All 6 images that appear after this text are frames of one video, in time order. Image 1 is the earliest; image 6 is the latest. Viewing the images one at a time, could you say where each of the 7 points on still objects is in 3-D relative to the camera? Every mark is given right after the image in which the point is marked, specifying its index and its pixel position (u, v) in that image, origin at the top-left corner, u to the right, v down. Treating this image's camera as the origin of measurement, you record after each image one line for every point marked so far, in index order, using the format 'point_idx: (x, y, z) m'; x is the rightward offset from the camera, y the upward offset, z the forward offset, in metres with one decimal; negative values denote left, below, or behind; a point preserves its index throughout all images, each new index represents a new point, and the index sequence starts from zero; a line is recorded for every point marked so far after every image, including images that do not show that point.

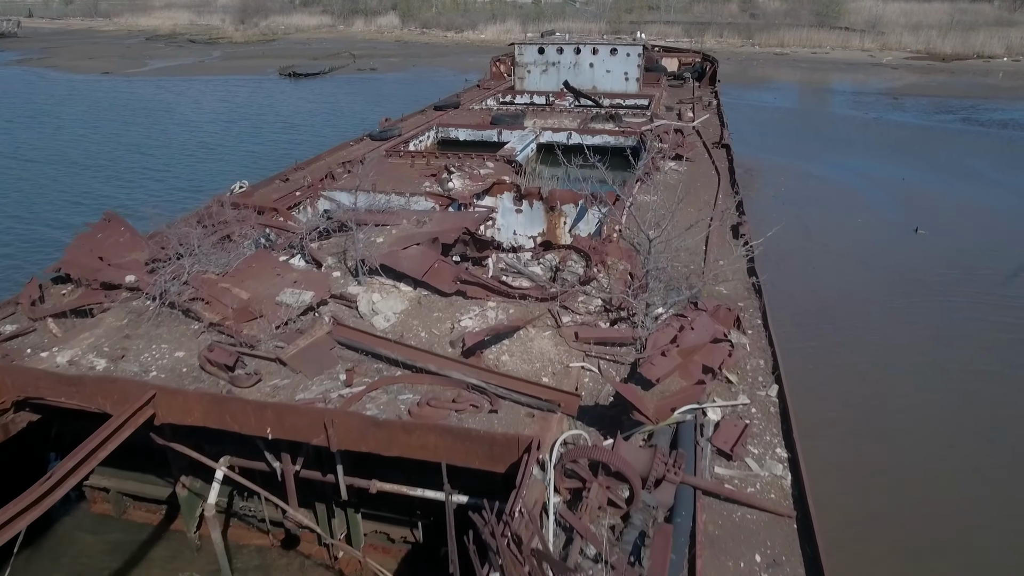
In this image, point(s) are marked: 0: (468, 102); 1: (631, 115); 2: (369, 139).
0: (-1.0, +3.9, +17.1) m
1: (+2.0, +2.9, +13.7) m
2: (-2.3, +2.4, +13.2) m
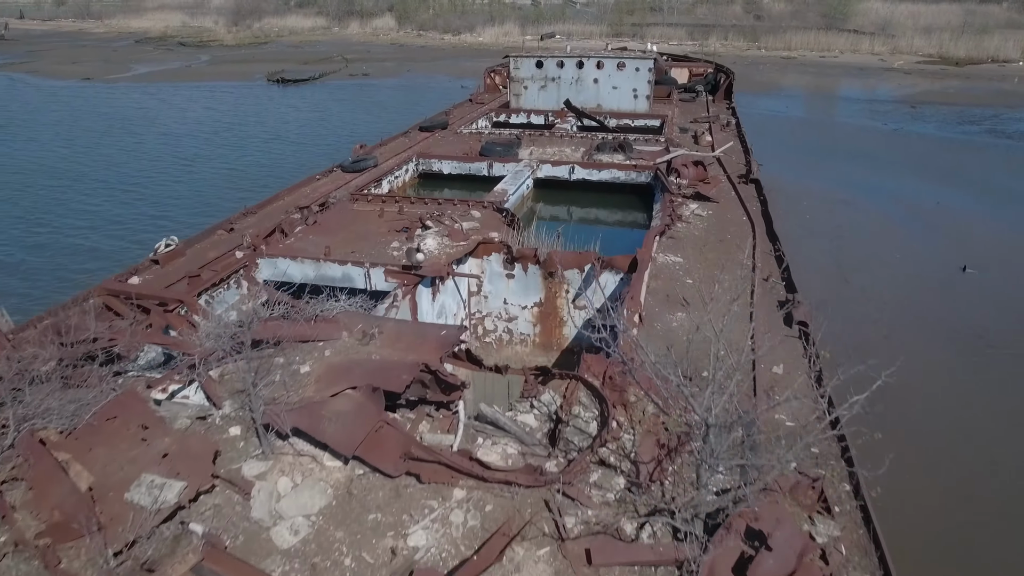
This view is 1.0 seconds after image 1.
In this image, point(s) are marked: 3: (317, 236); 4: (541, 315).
0: (-1.1, +3.1, +15.3) m
1: (+1.9, +2.2, +12.0) m
2: (-2.4, +1.6, +11.4) m
3: (-1.9, +0.5, +7.6) m
4: (+0.3, -0.3, +7.6) m
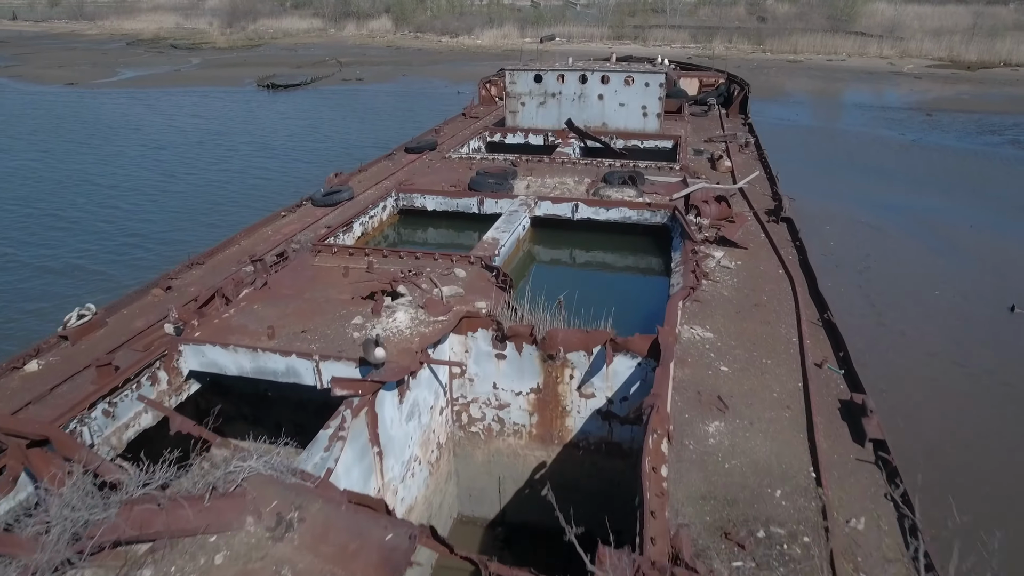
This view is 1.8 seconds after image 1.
0: (-1.1, +2.5, +13.9) m
1: (+1.8, +1.5, +10.5) m
2: (-2.5, +1.0, +10.0) m
3: (-1.9, -0.1, +6.2) m
4: (+0.2, -0.9, +6.2) m
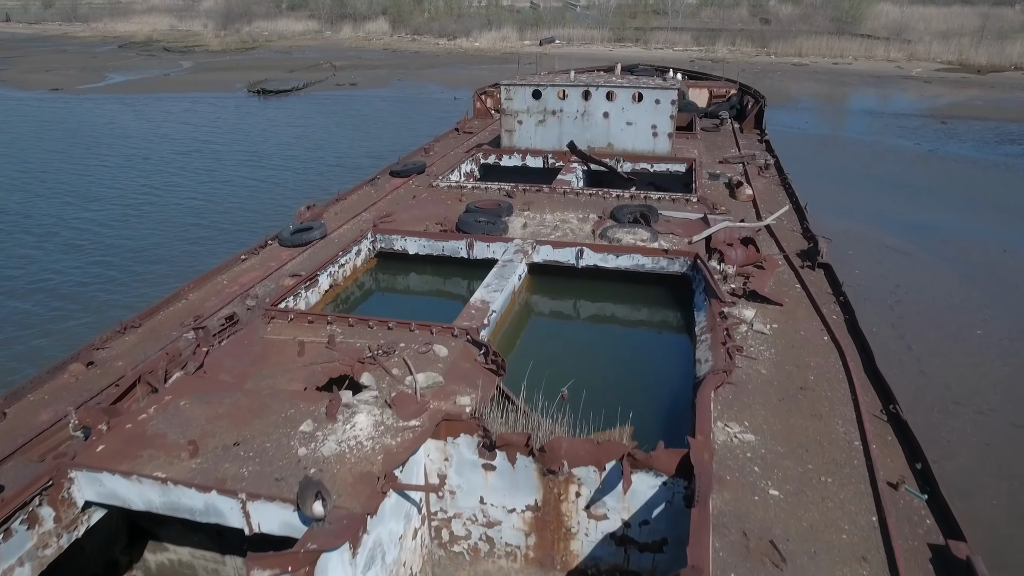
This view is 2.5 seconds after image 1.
0: (-1.2, +1.9, +12.6) m
1: (+1.8, +1.0, +9.3) m
2: (-2.6, +0.5, +8.8) m
3: (-2.0, -0.7, +5.0) m
4: (+0.2, -1.4, +4.9) m
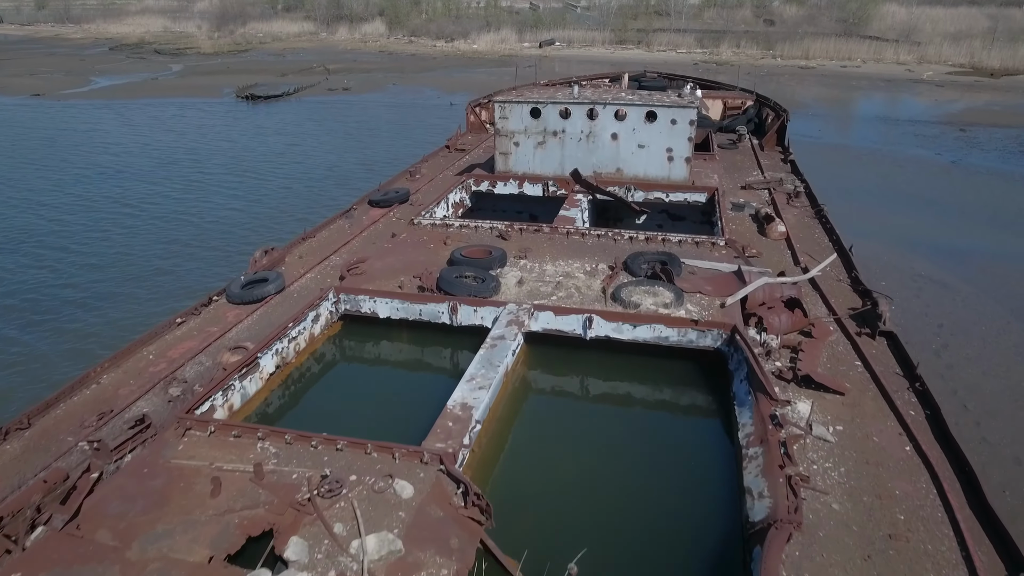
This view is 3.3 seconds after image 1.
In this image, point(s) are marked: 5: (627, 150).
0: (-1.2, +1.3, +11.2) m
1: (+1.7, +0.4, +7.9) m
2: (-2.6, -0.1, +7.3) m
3: (-2.0, -1.3, +3.5) m
4: (+0.1, -2.0, +3.5) m
5: (+1.5, +1.8, +10.4) m
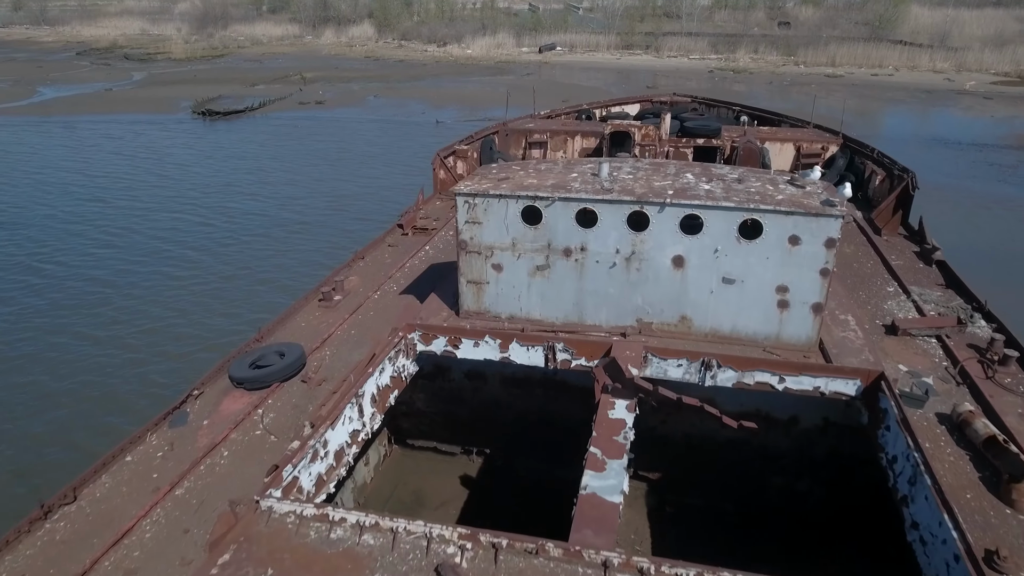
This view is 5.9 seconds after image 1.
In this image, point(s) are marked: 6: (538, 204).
0: (-1.4, -0.4, +6.4) m
1: (+1.6, -1.4, +3.1) m
2: (-2.8, -1.9, +2.5) m
3: (-2.2, -3.0, -1.2) m
4: (-0.1, -3.8, -1.3) m
5: (+1.3, 0.0, +5.7) m
6: (+0.2, +0.6, +5.6) m
